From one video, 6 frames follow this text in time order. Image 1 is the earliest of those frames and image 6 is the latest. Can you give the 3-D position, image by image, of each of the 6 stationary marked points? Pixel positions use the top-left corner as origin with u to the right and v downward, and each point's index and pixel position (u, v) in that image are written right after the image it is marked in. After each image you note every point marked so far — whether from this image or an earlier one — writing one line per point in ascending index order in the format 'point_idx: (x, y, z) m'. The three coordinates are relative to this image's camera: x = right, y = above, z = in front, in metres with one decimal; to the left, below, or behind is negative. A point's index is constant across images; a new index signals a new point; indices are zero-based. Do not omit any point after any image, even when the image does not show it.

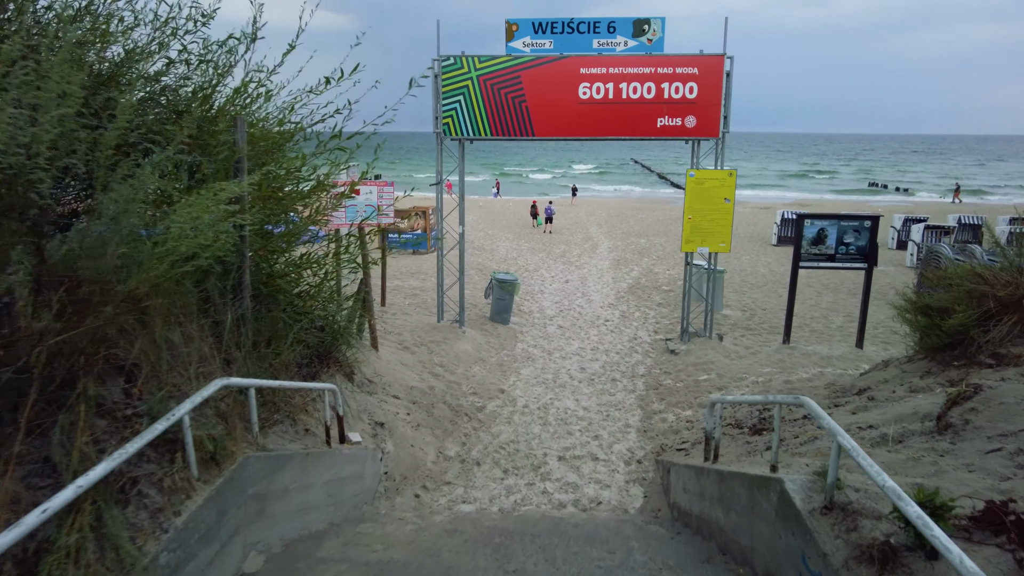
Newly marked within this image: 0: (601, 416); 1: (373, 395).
0: (+1.1, -1.6, +8.0) m
1: (-1.6, -1.3, +7.3) m
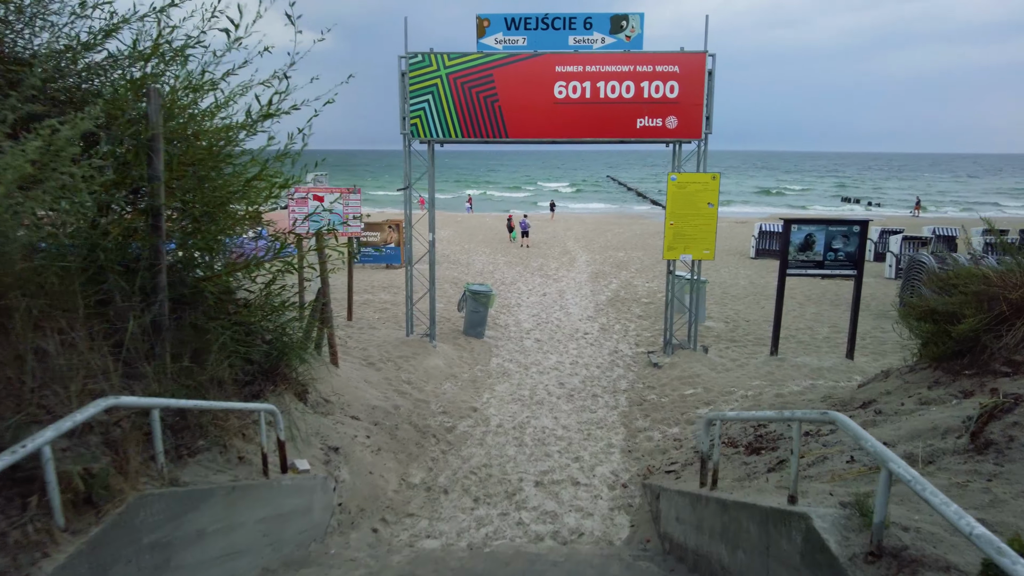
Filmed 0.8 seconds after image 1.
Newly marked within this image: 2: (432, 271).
0: (+0.8, -1.7, +7.3) m
1: (-1.9, -1.4, +6.5) m
2: (-1.5, +0.3, +11.2) m
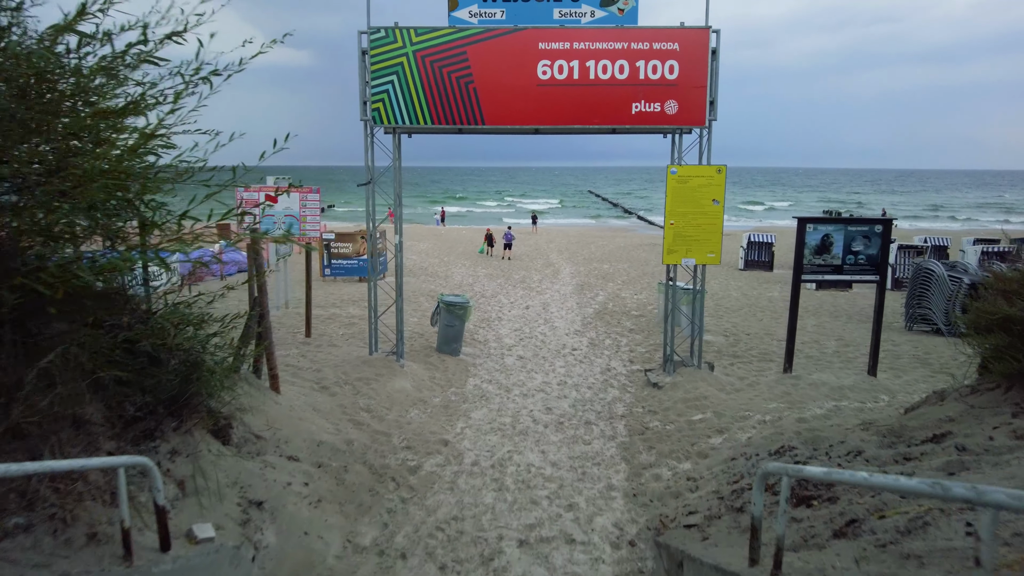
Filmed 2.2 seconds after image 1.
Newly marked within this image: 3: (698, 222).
0: (+0.6, -1.8, +6.0) m
1: (-2.1, -1.4, +5.1) m
2: (-1.8, +0.1, +9.9) m
3: (+2.6, +0.9, +8.5) m
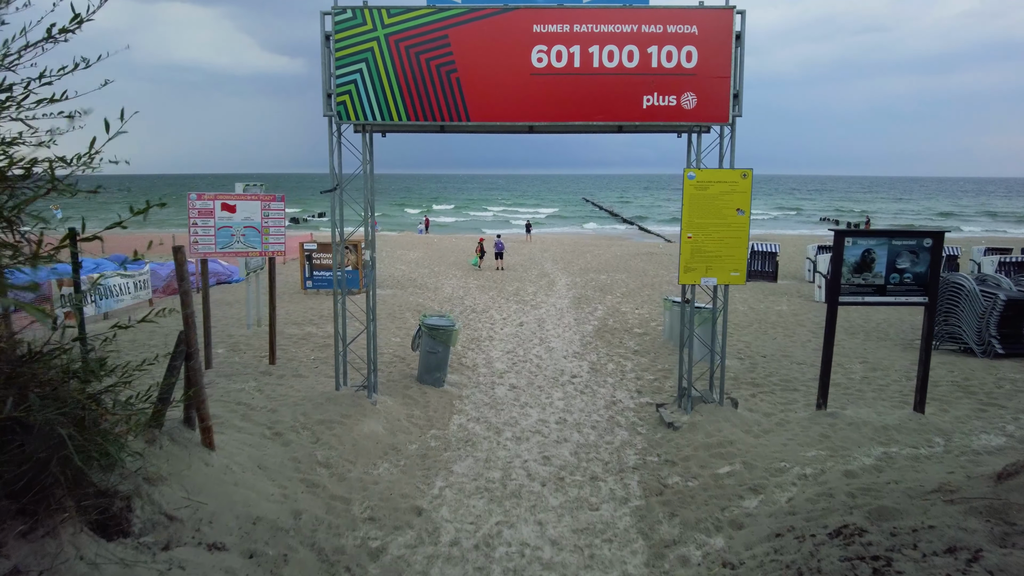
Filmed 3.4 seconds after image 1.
0: (+0.5, -2.1, +4.7) m
1: (-2.2, -1.7, +3.9) m
2: (-1.9, -0.2, +8.7) m
3: (+2.4, +0.6, +7.3) m
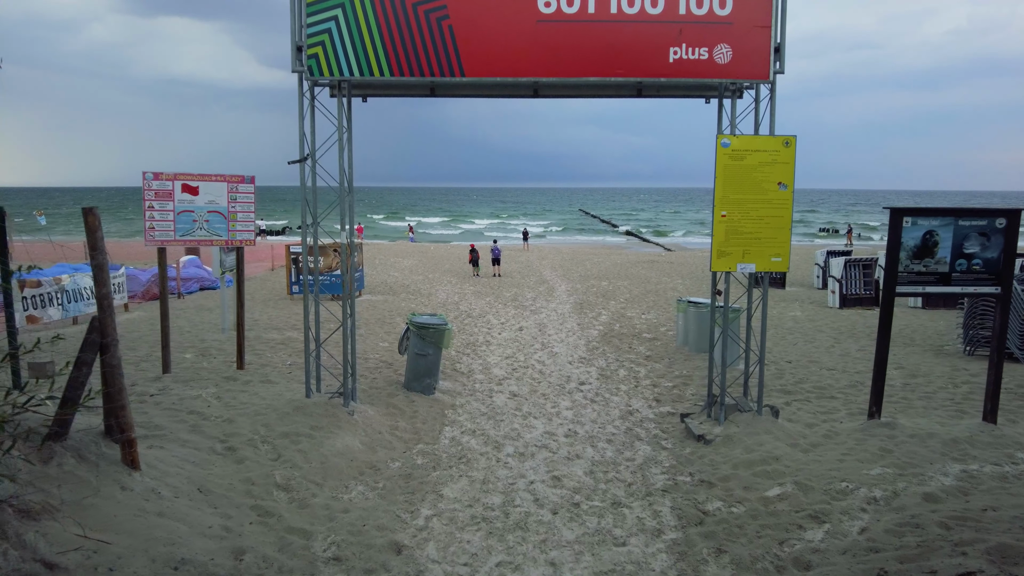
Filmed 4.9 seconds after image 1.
0: (+0.6, -1.9, +3.6) m
1: (-2.1, -1.5, +2.7) m
2: (-1.9, -0.1, +7.5) m
3: (+2.5, +0.7, +6.2) m
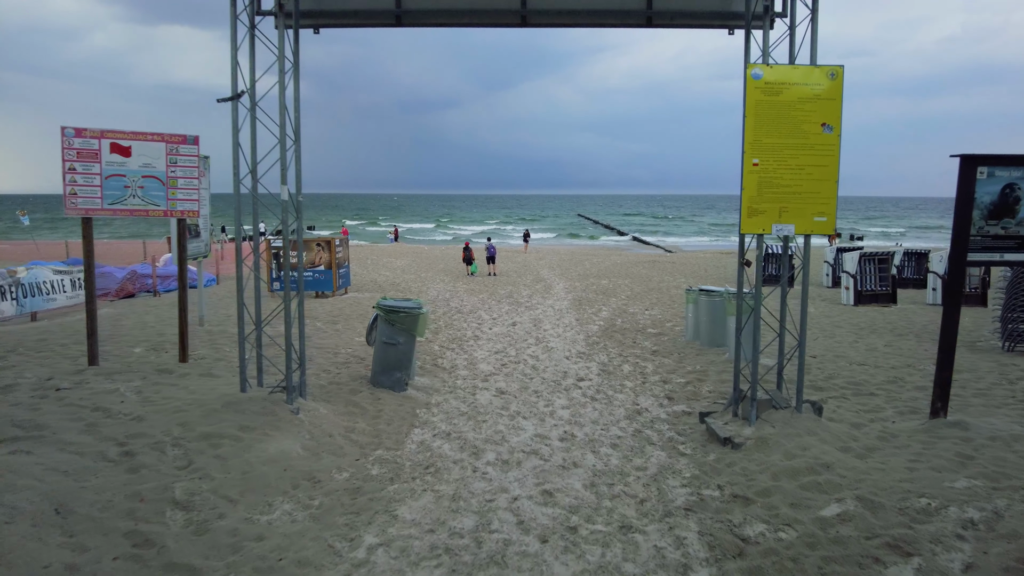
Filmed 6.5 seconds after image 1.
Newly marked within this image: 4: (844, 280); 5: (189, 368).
0: (+0.4, -1.6, +2.4) m
1: (-2.3, -1.2, +1.5) m
2: (-2.1, +0.2, +6.3) m
3: (+2.3, +1.0, +5.0) m
4: (+9.9, +0.2, +18.3) m
5: (-3.7, -0.9, +7.1) m
